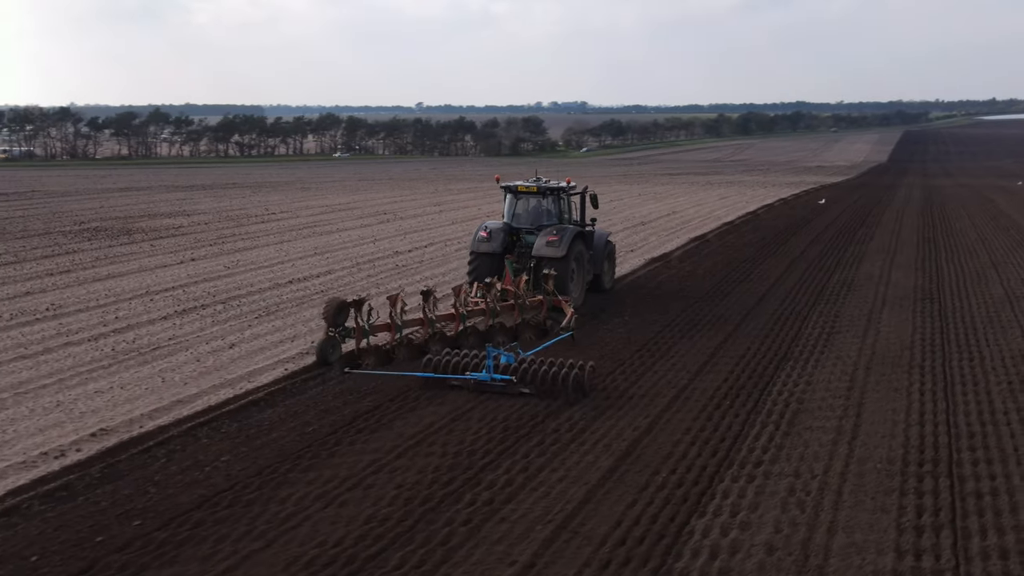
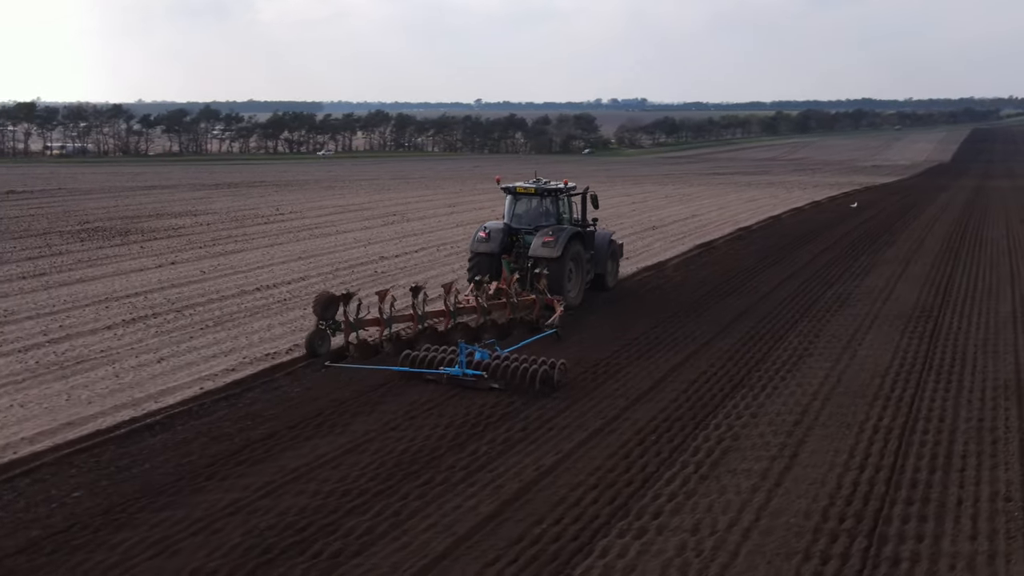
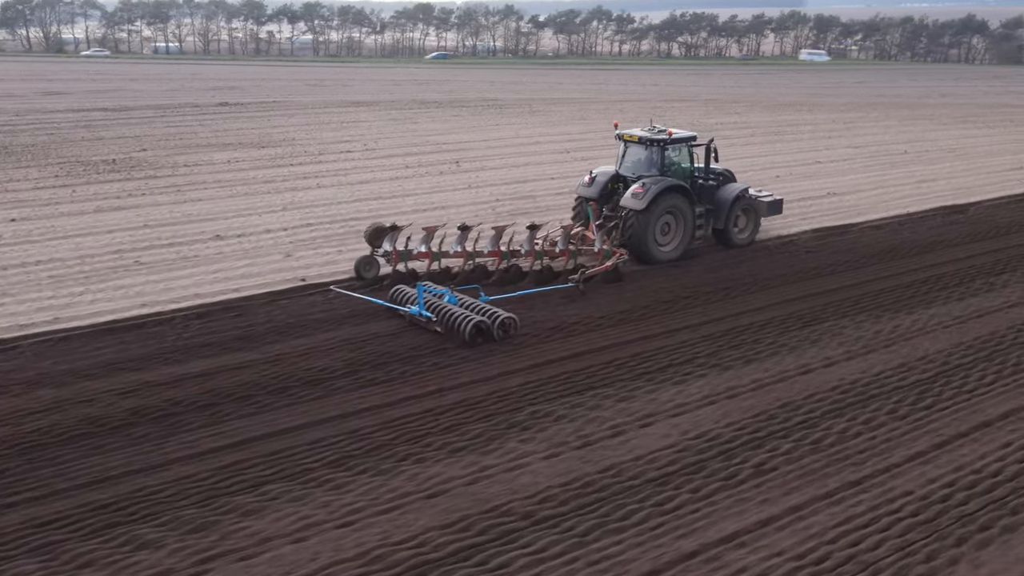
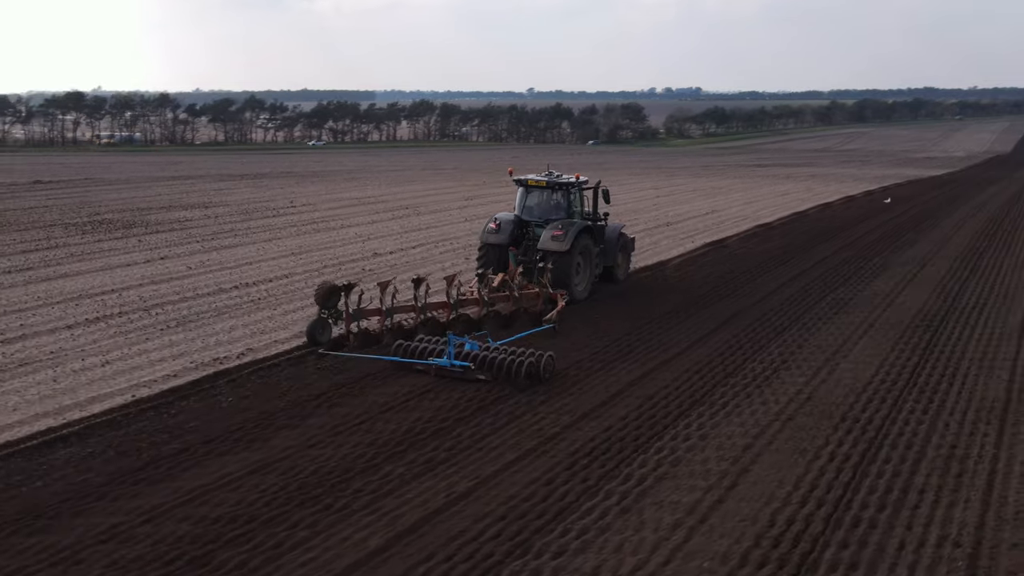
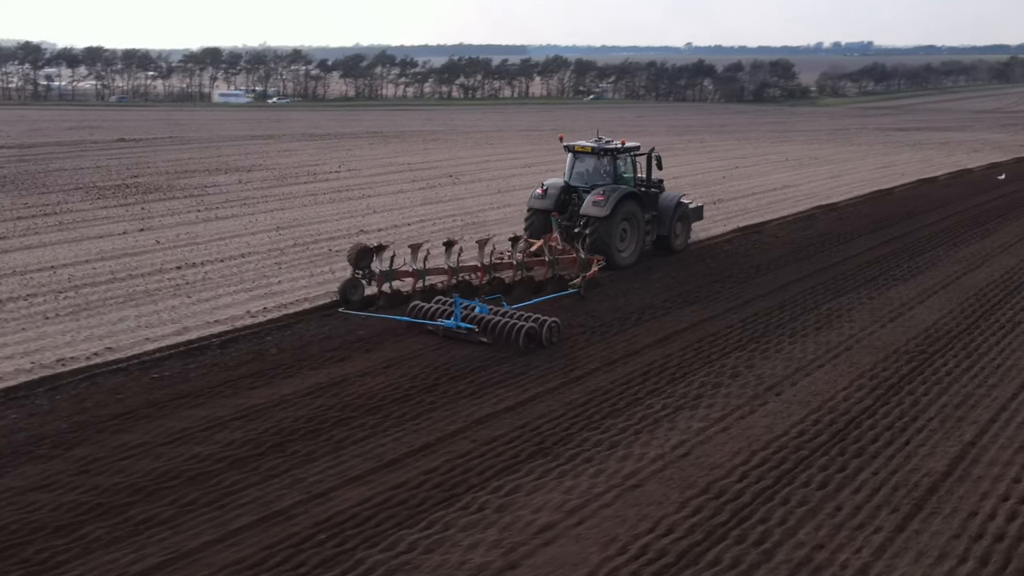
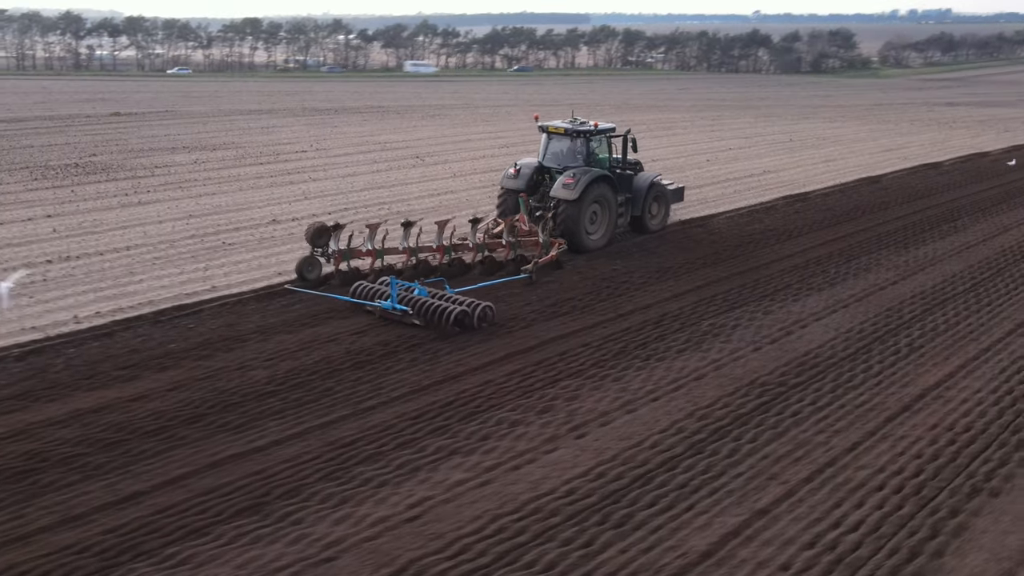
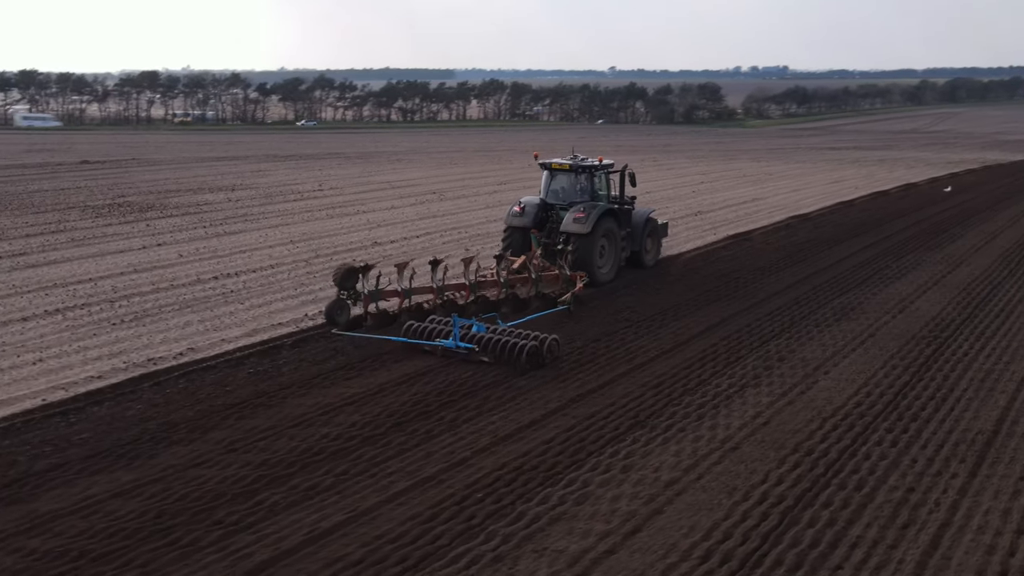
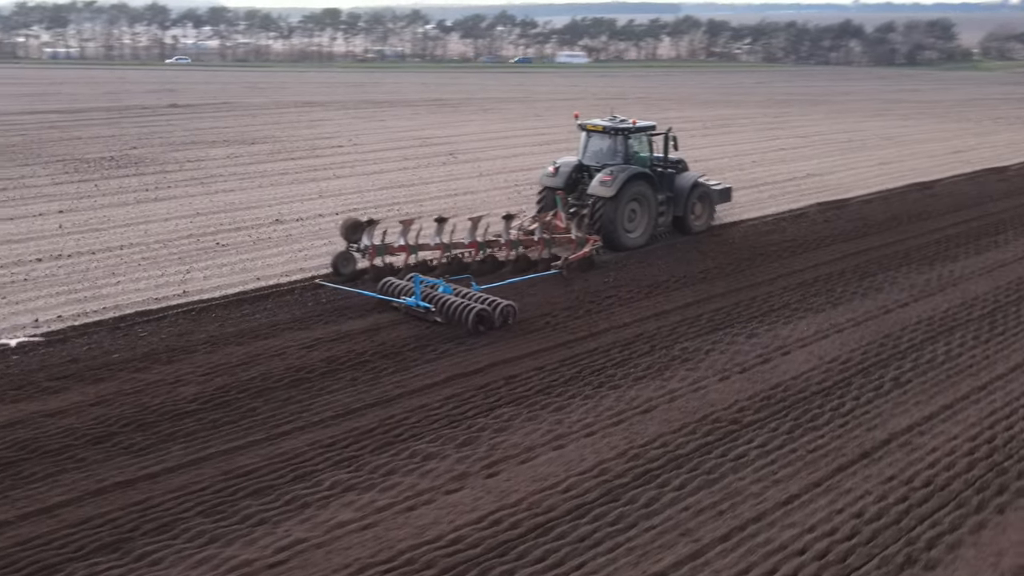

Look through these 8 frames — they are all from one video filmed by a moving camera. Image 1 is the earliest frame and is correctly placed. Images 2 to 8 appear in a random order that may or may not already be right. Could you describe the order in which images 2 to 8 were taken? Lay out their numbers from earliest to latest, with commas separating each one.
2, 4, 7, 5, 6, 8, 3
